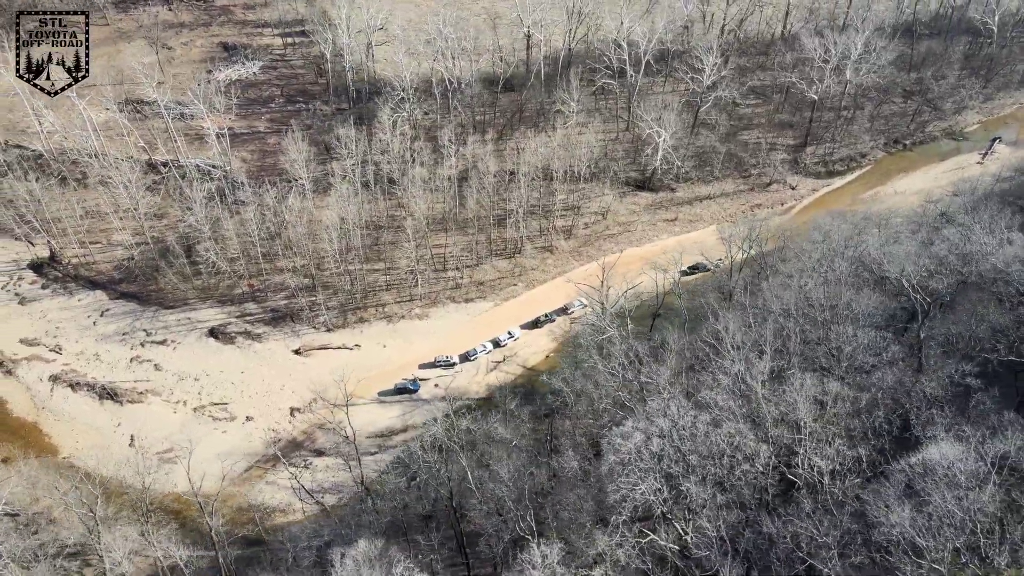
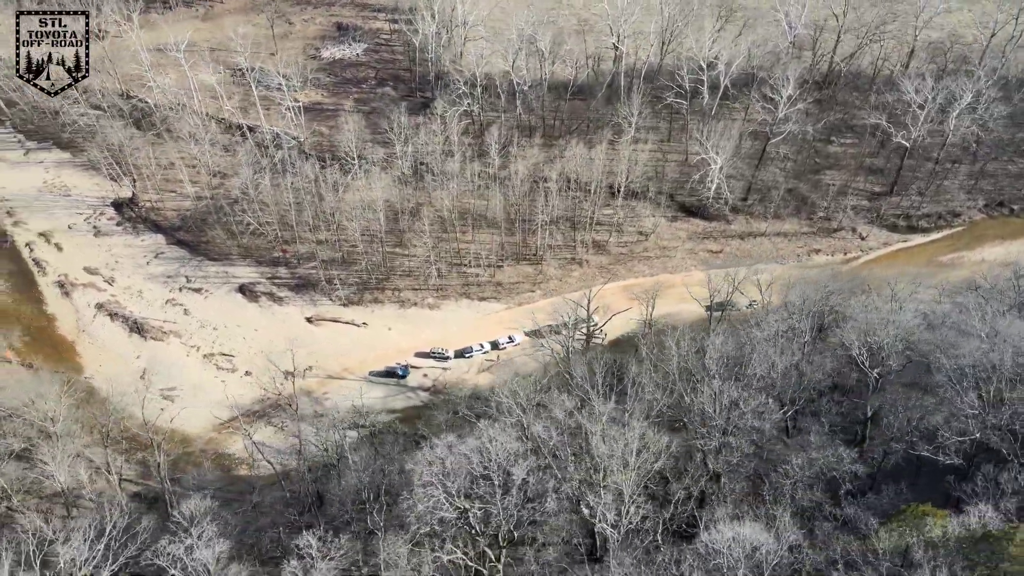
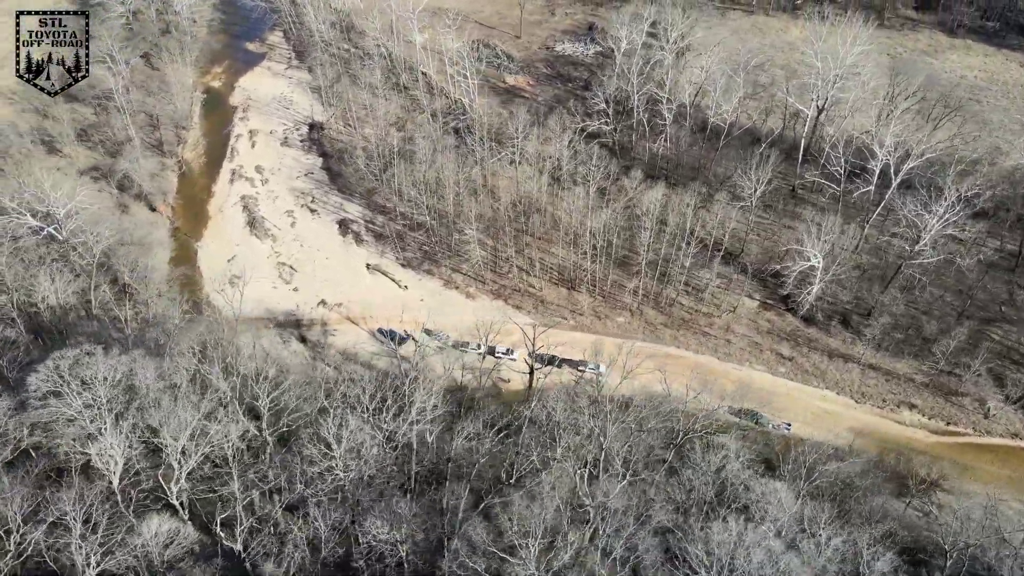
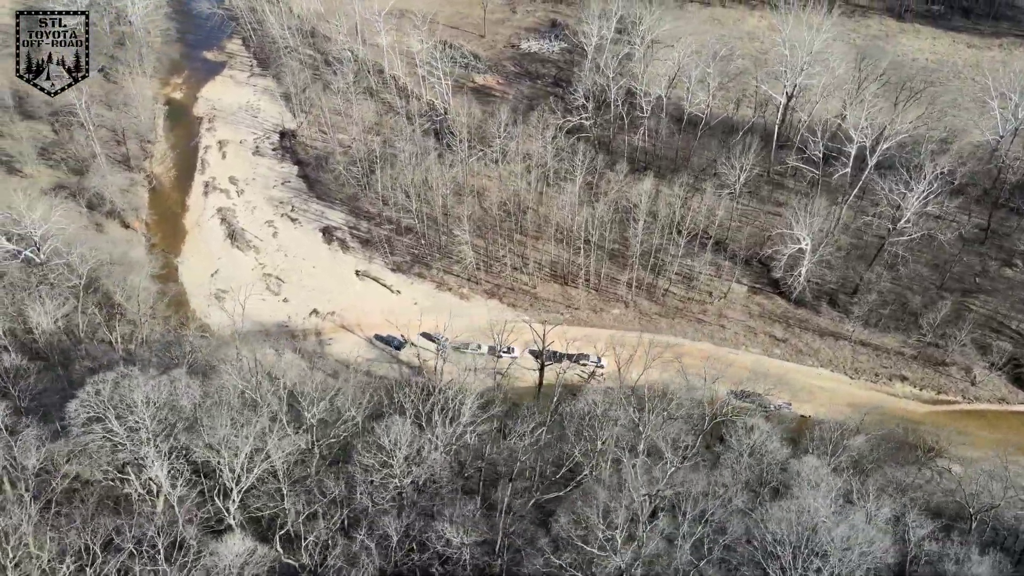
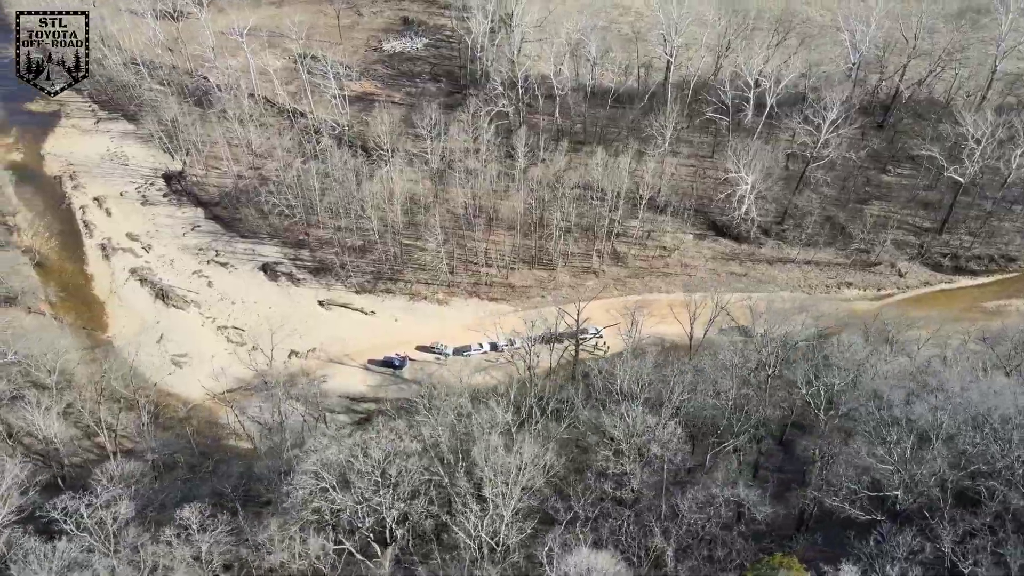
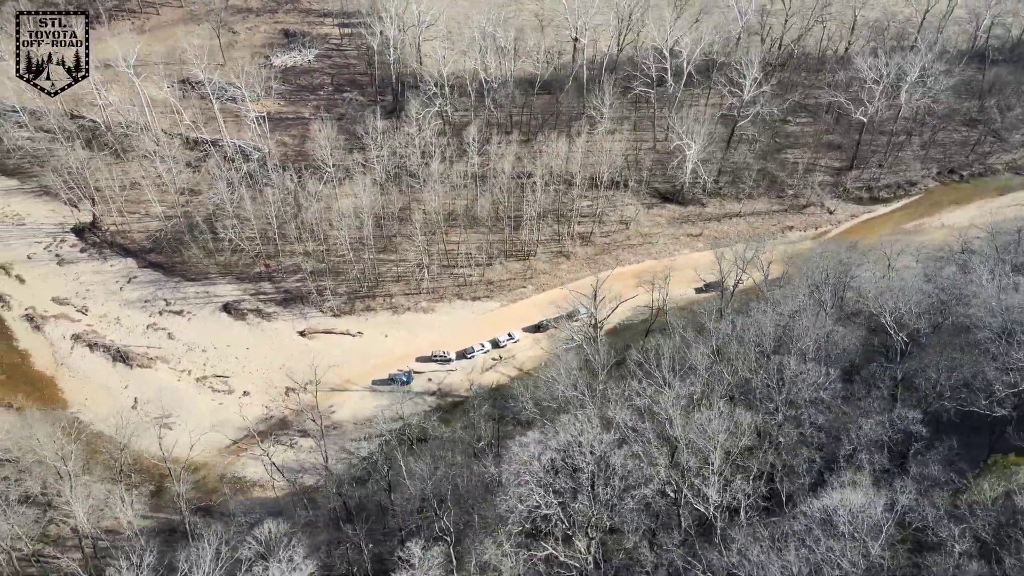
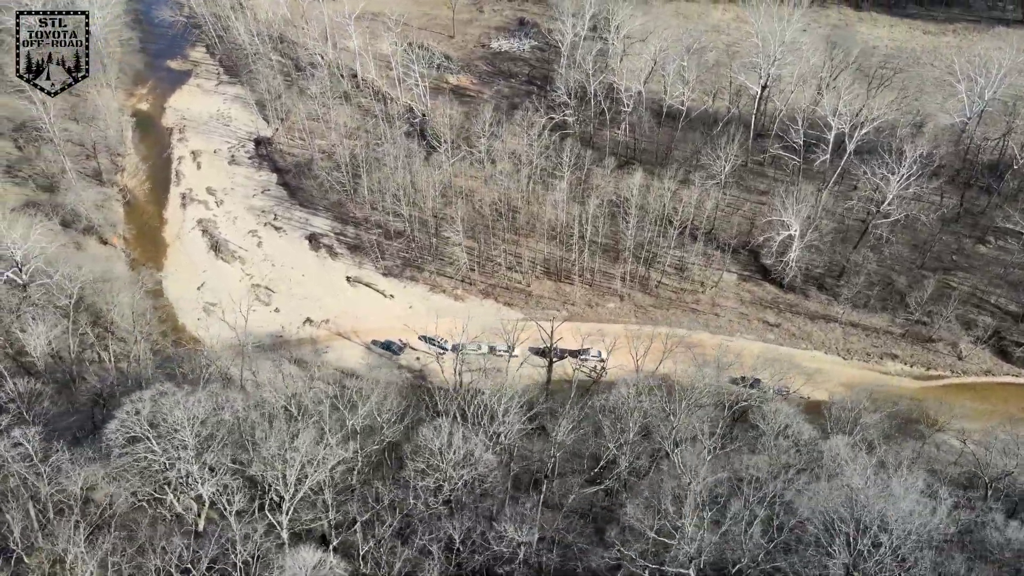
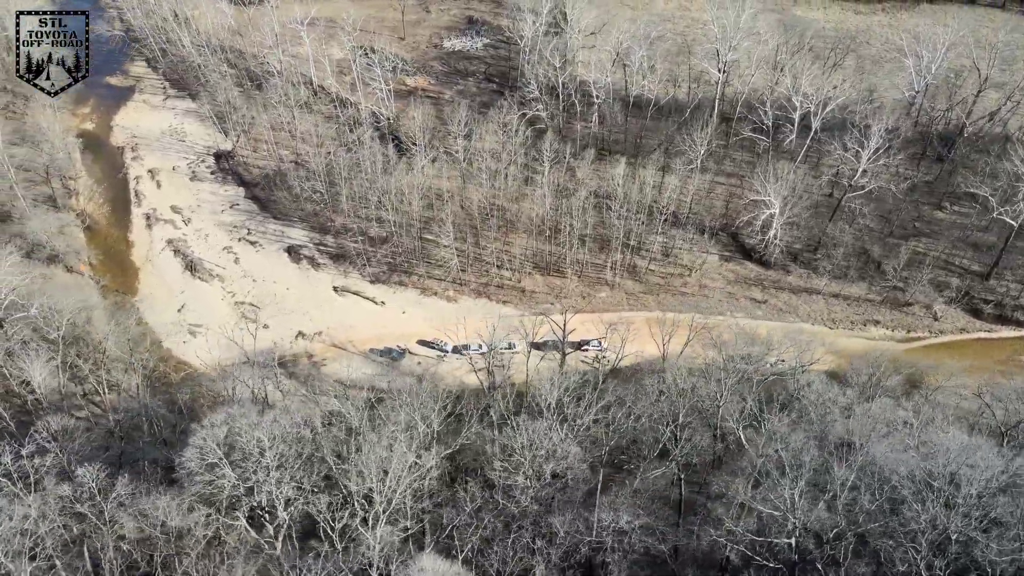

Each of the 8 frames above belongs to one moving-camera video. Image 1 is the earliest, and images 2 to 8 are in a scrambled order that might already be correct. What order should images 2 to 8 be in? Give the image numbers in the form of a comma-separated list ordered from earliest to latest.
6, 2, 5, 8, 7, 4, 3
